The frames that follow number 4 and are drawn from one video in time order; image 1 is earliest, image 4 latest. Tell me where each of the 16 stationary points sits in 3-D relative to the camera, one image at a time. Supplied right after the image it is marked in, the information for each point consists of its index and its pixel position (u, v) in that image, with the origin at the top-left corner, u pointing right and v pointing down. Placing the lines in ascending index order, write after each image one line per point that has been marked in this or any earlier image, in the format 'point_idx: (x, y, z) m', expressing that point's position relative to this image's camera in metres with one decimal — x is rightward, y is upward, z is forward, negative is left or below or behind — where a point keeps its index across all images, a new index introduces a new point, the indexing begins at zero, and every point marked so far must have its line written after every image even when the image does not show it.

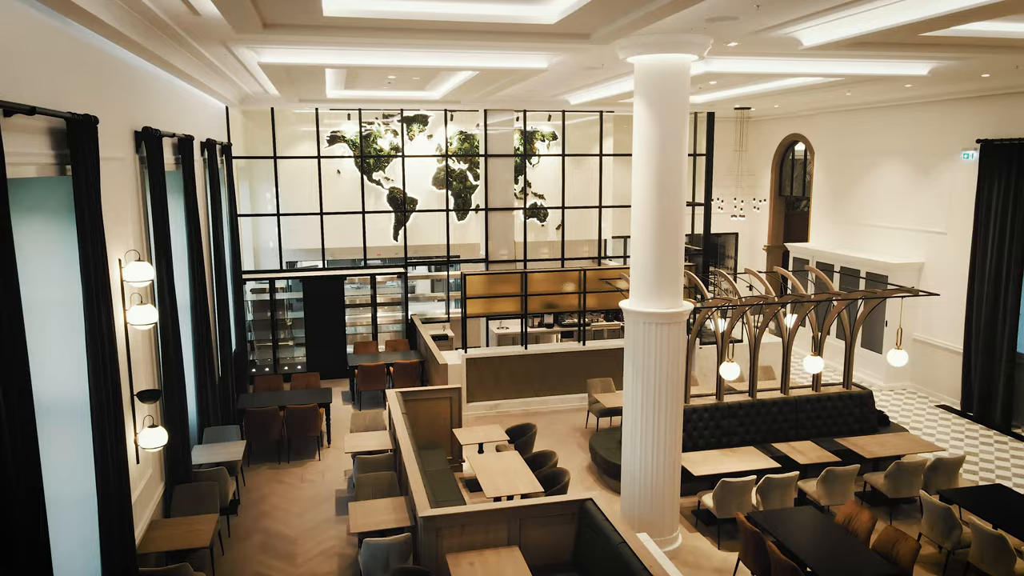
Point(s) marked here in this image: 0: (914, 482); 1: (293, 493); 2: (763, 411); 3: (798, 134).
0: (+4.6, -2.2, +8.3) m
1: (-2.7, -2.5, +8.8) m
2: (+3.4, -1.6, +9.7) m
3: (+6.8, +3.6, +16.9) m
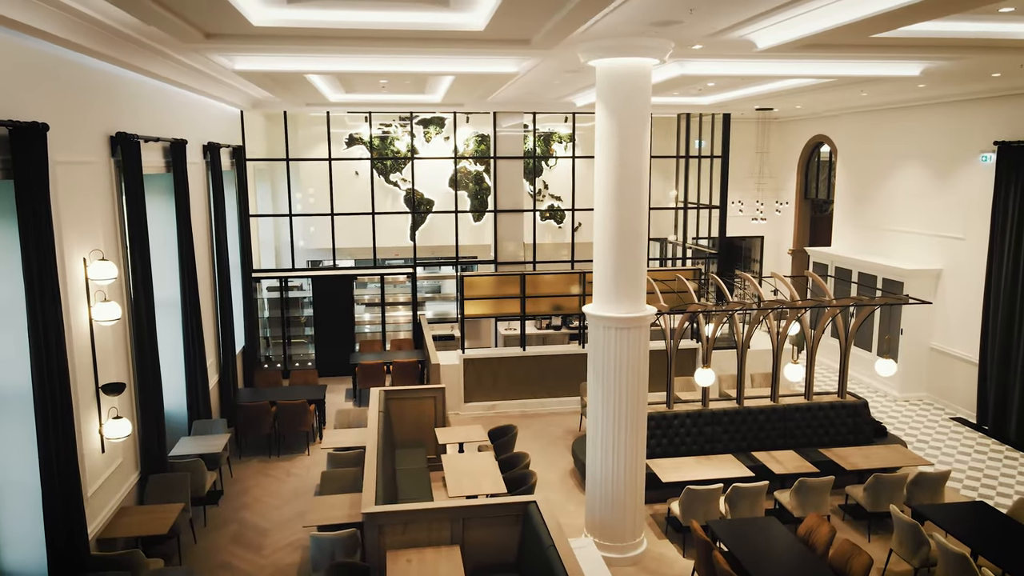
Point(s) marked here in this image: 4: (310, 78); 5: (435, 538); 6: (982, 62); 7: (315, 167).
0: (+4.3, -2.3, +8.0) m
1: (-3.0, -2.5, +9.1) m
2: (+3.1, -1.7, +9.5) m
3: (+7.1, +3.5, +16.4) m
4: (-2.5, +2.6, +9.1) m
5: (-0.7, -2.2, +6.3) m
6: (+5.5, +2.7, +8.5) m
7: (-4.3, +2.6, +15.6) m
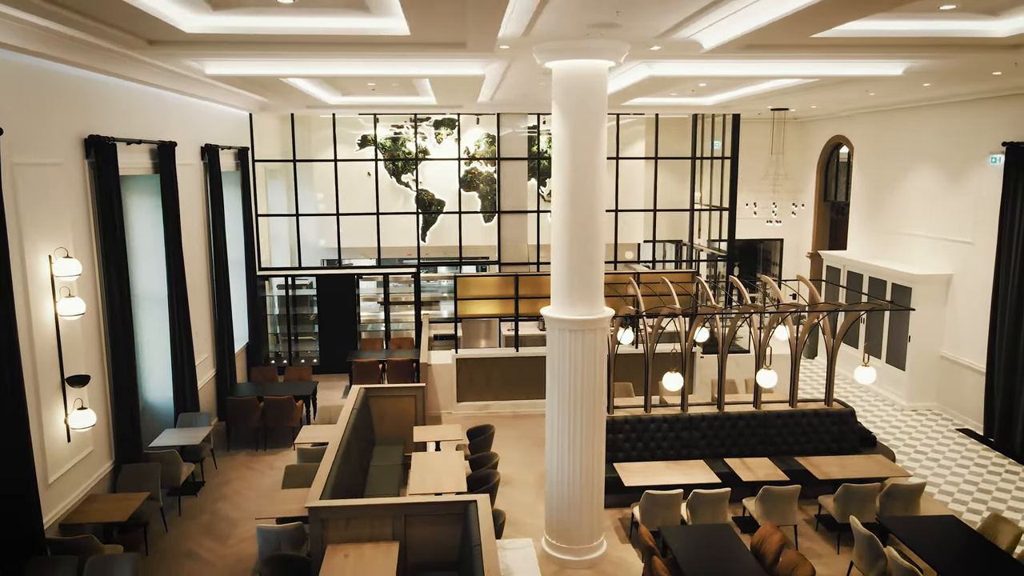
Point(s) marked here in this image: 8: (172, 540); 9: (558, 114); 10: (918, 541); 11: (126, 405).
0: (+3.8, -2.4, +7.8) m
1: (-3.3, -2.5, +9.3) m
2: (+2.8, -1.8, +9.3) m
3: (+7.3, +3.4, +16.0) m
4: (-2.8, +2.7, +9.3) m
5: (-1.2, -2.2, +6.4) m
6: (+5.2, +2.6, +8.2) m
7: (-4.1, +2.7, +15.9) m
8: (-3.6, -2.7, +7.7) m
9: (+0.5, +1.7, +7.0) m
10: (+3.9, -2.4, +6.9) m
11: (-4.2, -1.3, +7.8) m
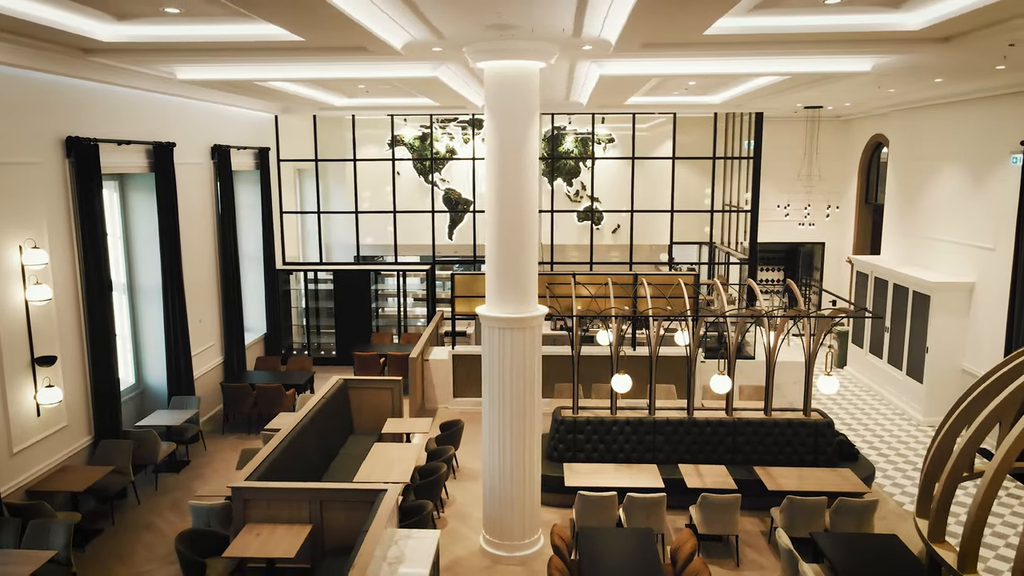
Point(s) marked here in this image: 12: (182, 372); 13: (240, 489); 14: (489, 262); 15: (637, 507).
0: (+3.1, -2.4, +7.5) m
1: (-3.8, -2.4, +9.9) m
2: (+2.3, -1.8, +9.1) m
3: (+7.7, +3.2, +15.2) m
4: (-3.2, +2.8, +9.8) m
5: (-2.0, -2.1, +6.7) m
6: (+4.7, +2.5, +7.7) m
7: (-3.6, +2.8, +16.5) m
8: (-4.3, -2.6, +8.3) m
9: (-0.2, +1.7, +7.1) m
10: (+3.1, -2.5, +6.6) m
11: (-4.8, -1.1, +8.4) m
12: (-4.7, -1.2, +10.2) m
13: (-2.5, -1.9, +6.6) m
14: (-0.2, +0.3, +7.4) m
15: (+1.3, -2.3, +7.5) m
